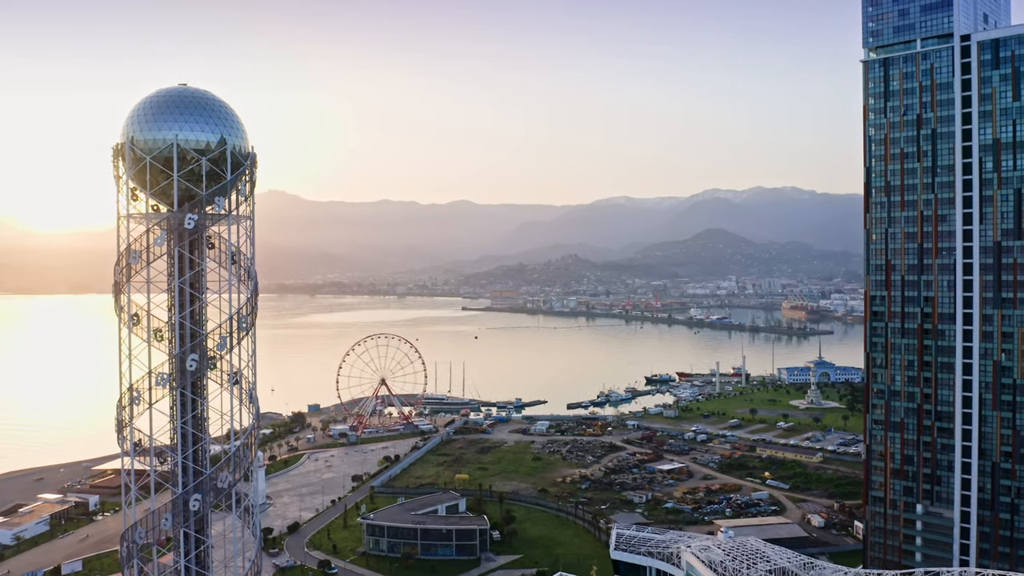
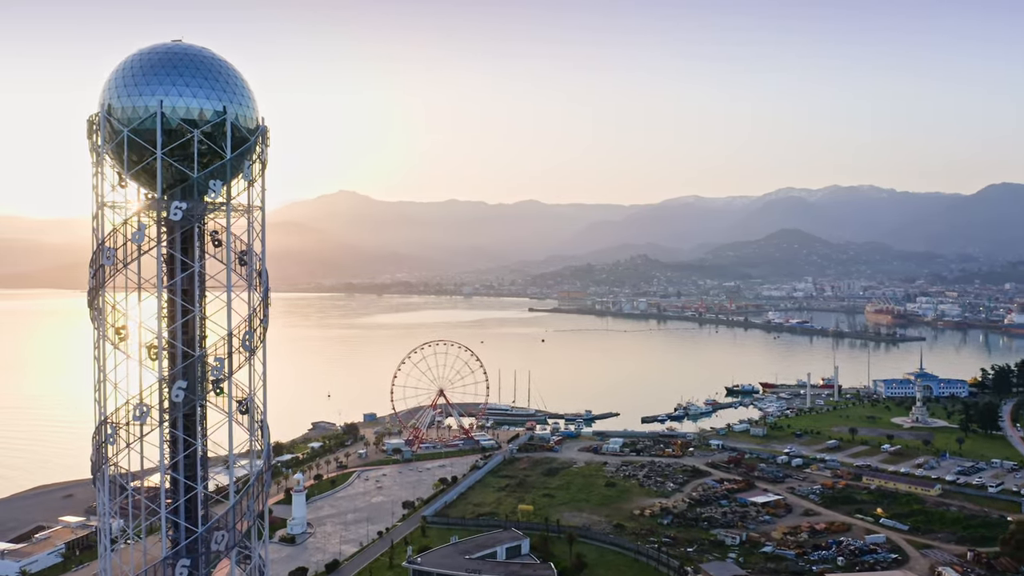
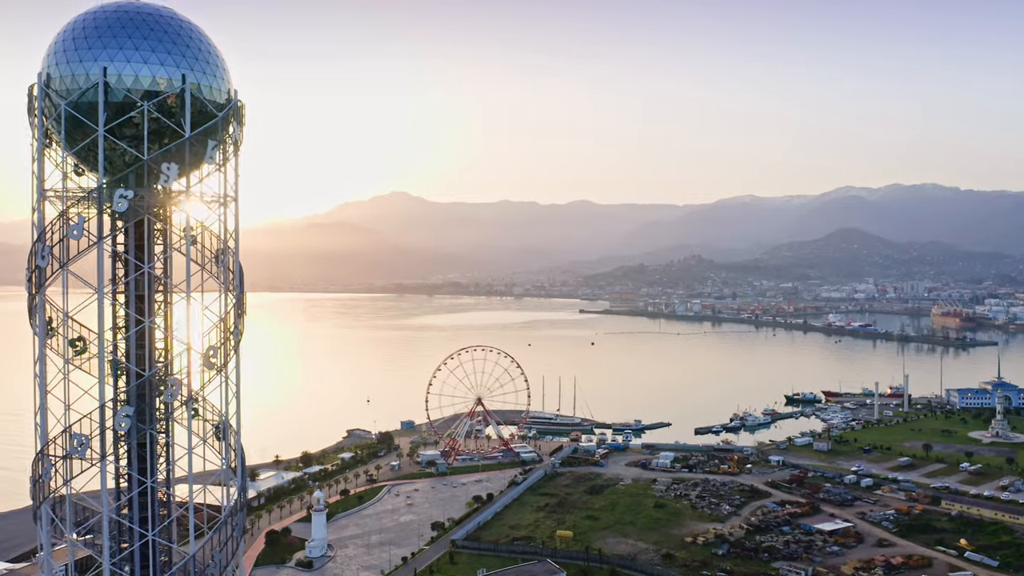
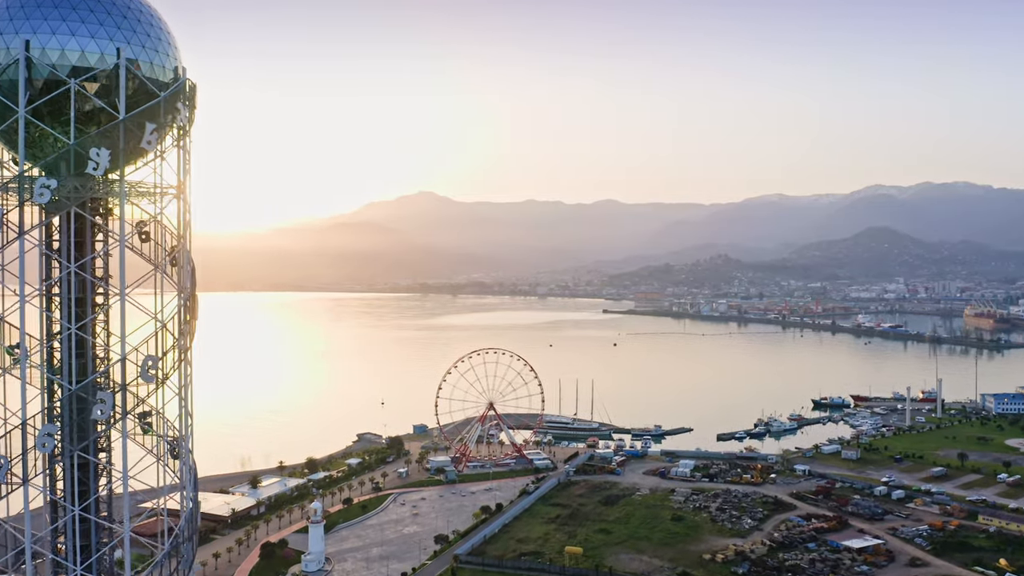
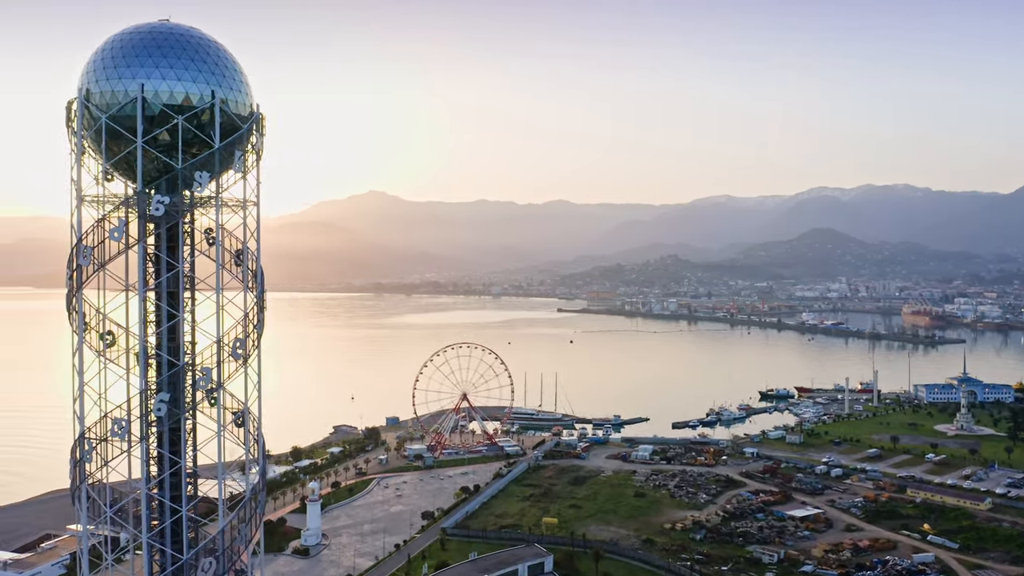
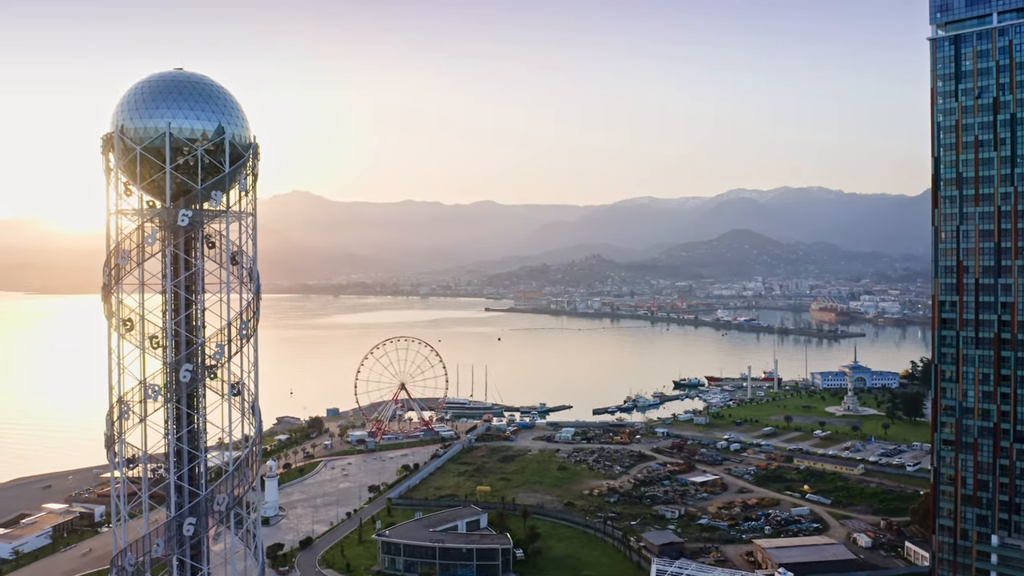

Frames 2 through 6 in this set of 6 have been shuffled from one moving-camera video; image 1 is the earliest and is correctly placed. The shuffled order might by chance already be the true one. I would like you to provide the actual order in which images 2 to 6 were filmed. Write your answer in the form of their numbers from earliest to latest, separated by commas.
6, 2, 5, 3, 4
